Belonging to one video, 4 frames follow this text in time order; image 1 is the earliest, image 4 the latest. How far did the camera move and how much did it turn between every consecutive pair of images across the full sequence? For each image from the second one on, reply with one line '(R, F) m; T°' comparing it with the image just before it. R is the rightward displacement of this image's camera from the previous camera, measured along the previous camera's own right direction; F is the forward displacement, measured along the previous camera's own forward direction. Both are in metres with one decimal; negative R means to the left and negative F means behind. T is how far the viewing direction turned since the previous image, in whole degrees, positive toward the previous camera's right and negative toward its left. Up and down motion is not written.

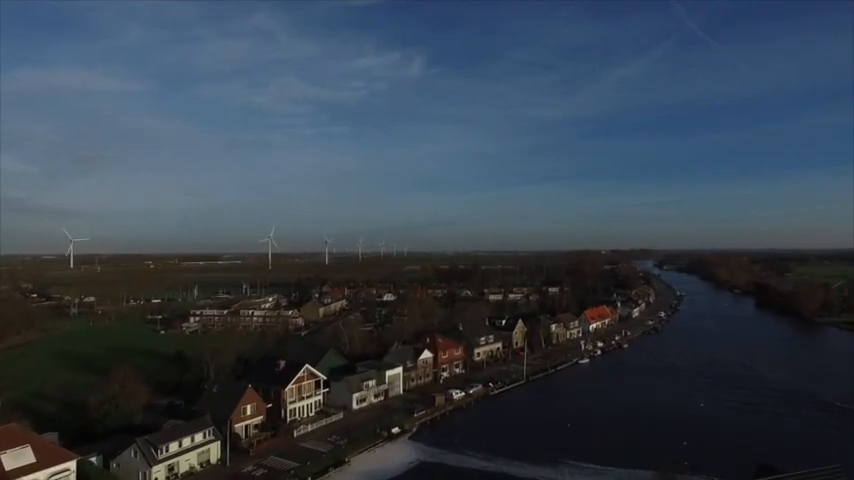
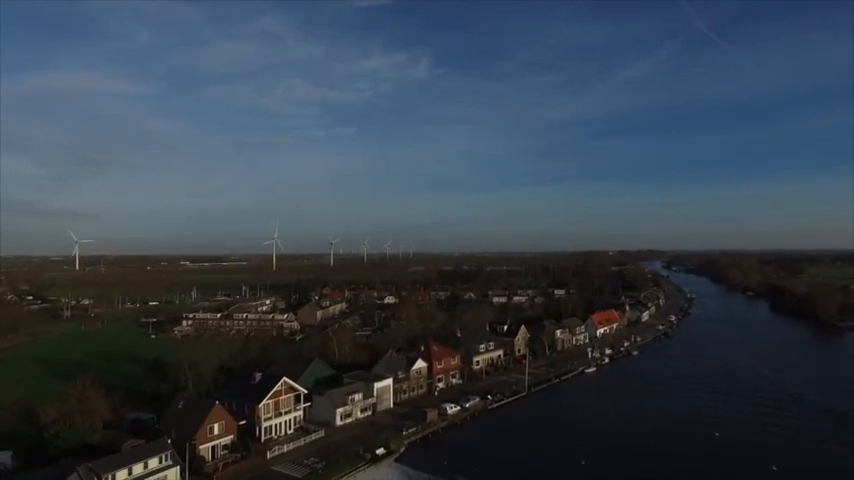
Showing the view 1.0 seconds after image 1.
(+0.5, +1.3) m; -1°
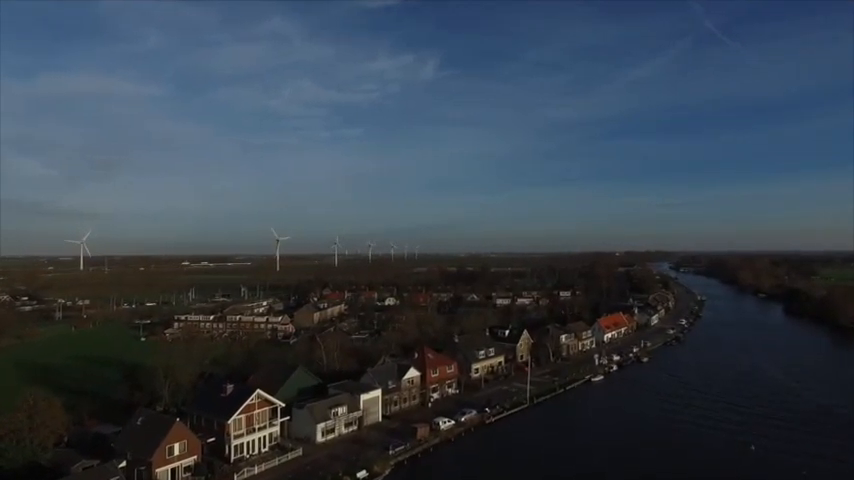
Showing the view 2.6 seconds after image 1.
(+0.4, +1.3) m; -1°
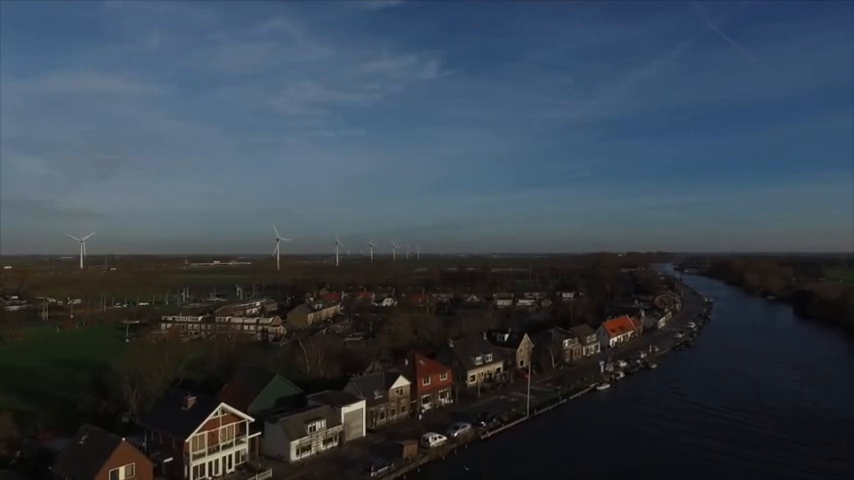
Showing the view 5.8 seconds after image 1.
(+0.4, +1.3) m; 0°
